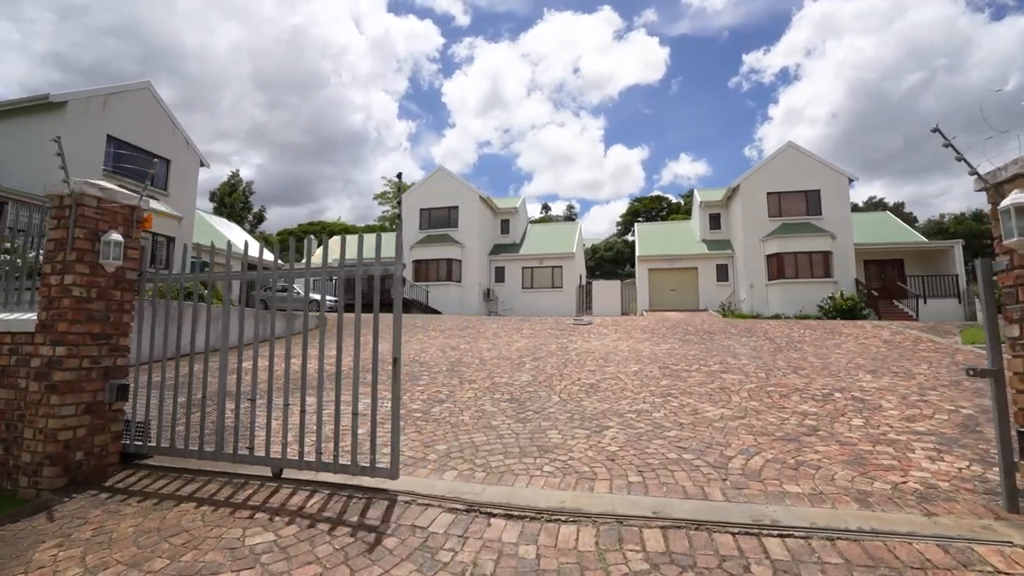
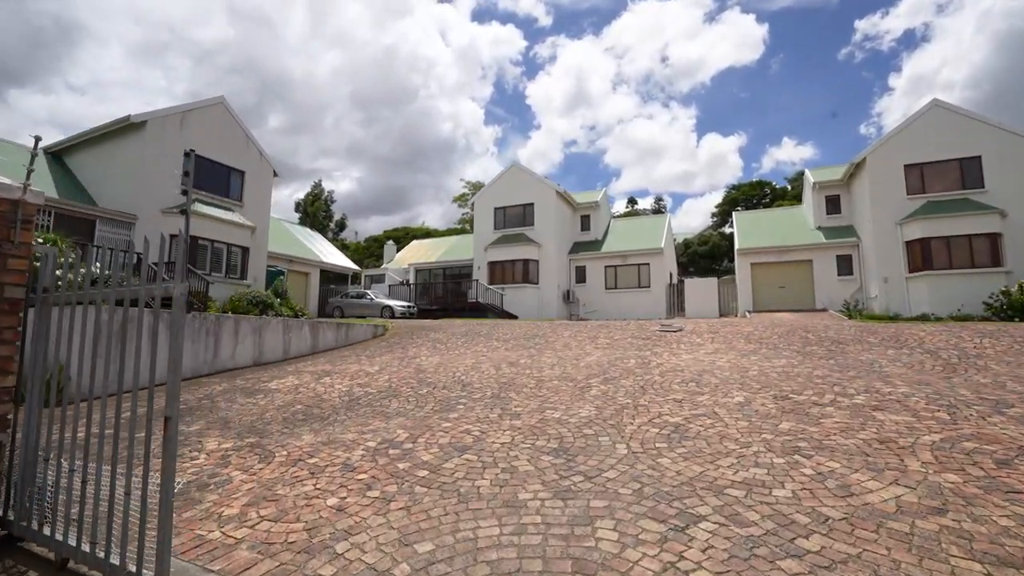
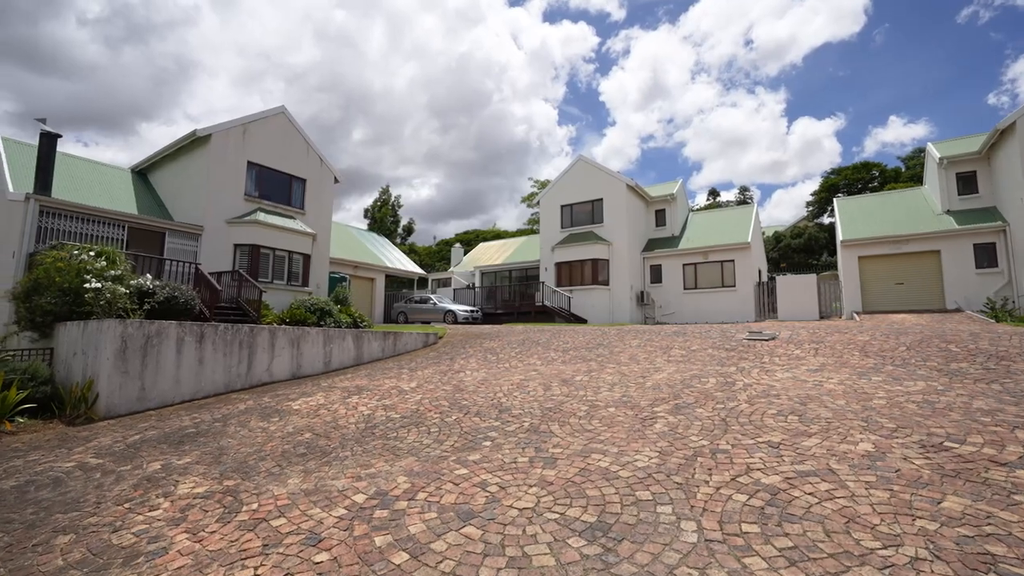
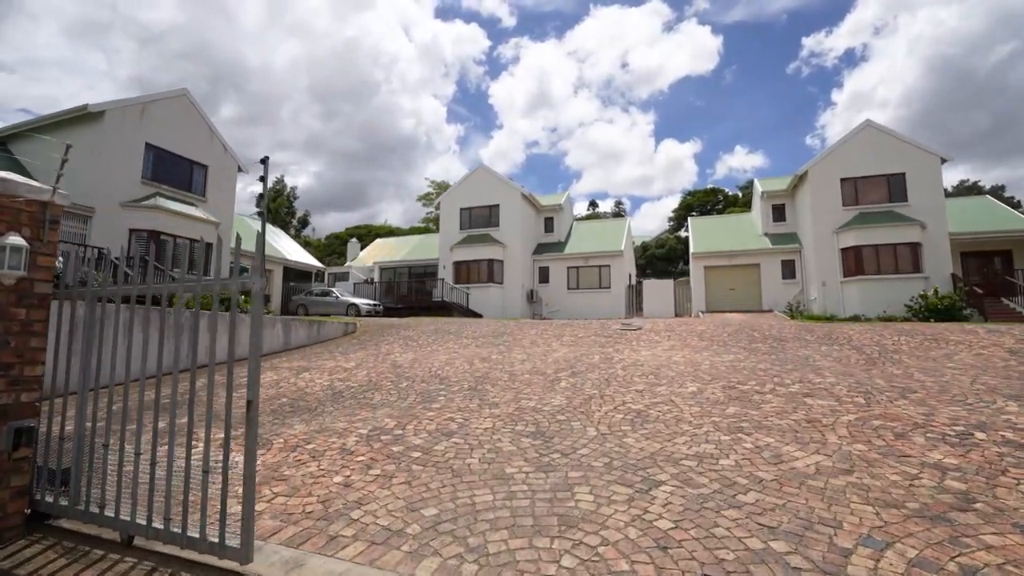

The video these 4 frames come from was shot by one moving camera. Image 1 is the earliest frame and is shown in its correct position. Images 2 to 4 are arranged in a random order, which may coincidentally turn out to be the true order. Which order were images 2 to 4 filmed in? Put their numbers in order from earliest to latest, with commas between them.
4, 2, 3
